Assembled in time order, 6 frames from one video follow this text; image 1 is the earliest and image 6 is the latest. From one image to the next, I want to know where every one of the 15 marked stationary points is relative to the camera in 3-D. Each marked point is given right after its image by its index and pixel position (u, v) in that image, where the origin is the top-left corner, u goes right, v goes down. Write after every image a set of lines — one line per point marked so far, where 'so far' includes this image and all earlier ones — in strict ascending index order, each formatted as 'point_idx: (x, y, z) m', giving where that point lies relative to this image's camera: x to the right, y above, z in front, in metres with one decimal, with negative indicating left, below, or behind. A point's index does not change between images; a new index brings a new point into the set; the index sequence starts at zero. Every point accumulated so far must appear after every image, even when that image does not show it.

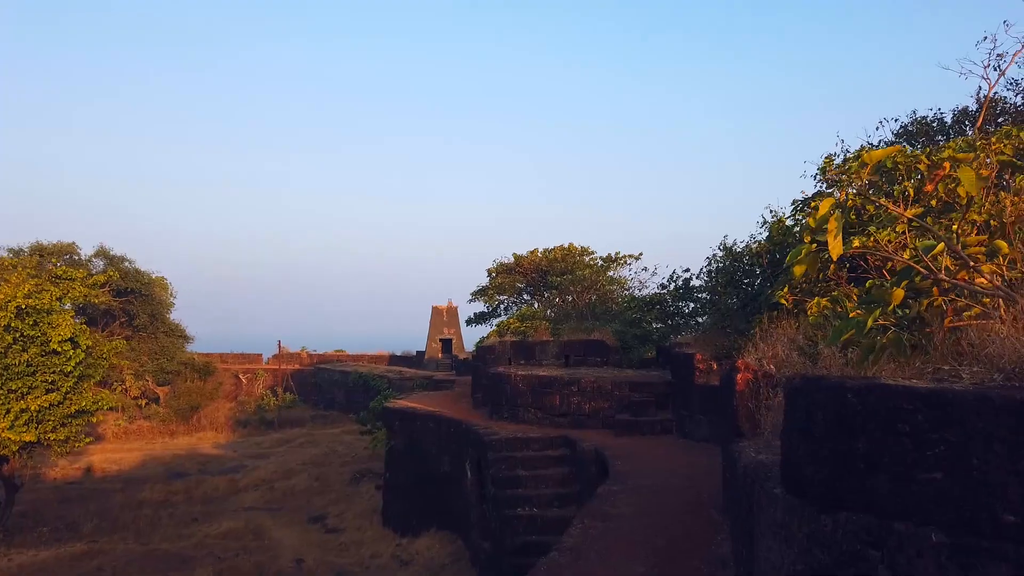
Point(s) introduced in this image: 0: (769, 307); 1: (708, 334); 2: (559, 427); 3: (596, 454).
0: (+3.1, -0.2, +9.5) m
1: (+3.0, -0.7, +11.8) m
2: (+0.7, -2.1, +11.9) m
3: (+1.1, -2.3, +10.4) m
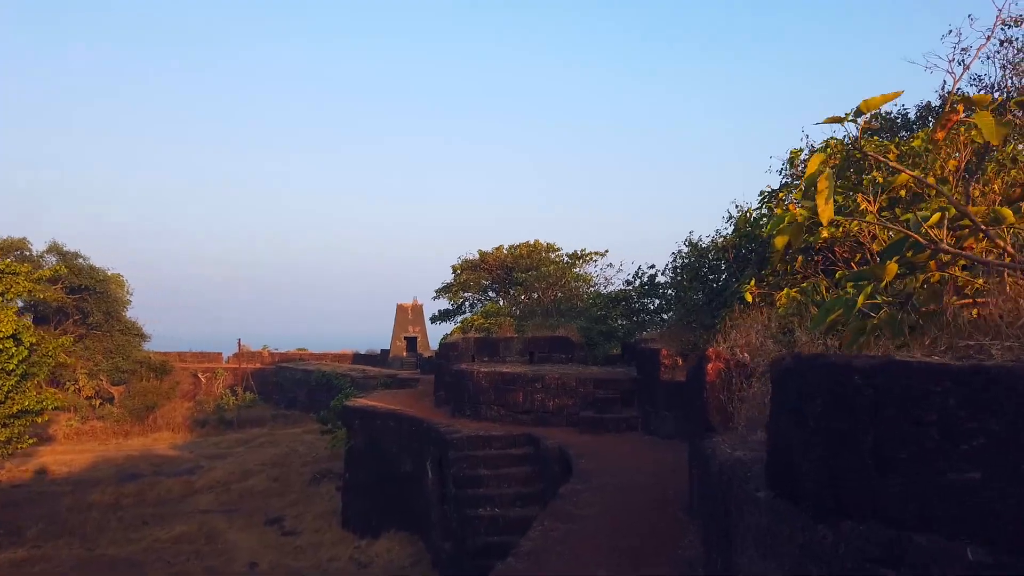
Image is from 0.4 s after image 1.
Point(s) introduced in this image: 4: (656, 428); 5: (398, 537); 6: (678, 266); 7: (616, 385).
0: (+2.7, -0.2, +9.3) m
1: (+2.4, -0.6, +11.6) m
2: (+0.2, -2.1, +11.6) m
3: (+0.6, -2.2, +10.2) m
4: (+1.9, -1.9, +10.2) m
5: (-2.0, -4.3, +13.4) m
6: (+3.2, +0.4, +15.0) m
7: (+1.5, -1.4, +11.4) m
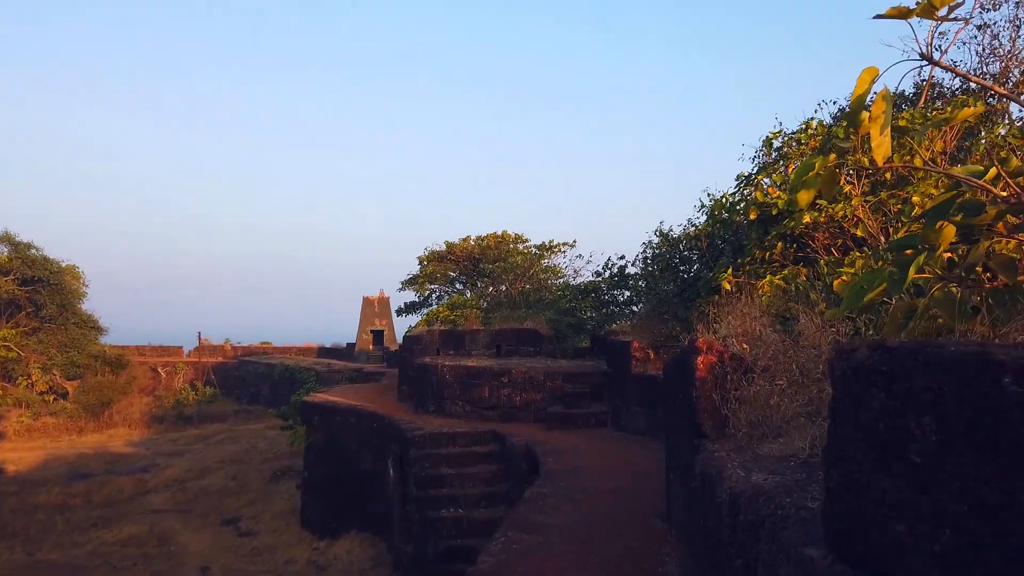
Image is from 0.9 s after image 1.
0: (+2.3, 0.0, +8.9) m
1: (+1.9, -0.5, +11.2) m
2: (-0.4, -1.9, +11.1) m
3: (+0.2, -2.0, +9.7) m
4: (+1.5, -1.7, +9.8) m
5: (-2.6, -4.2, +12.8) m
6: (+2.6, +0.6, +14.7) m
7: (+1.0, -1.3, +11.0) m
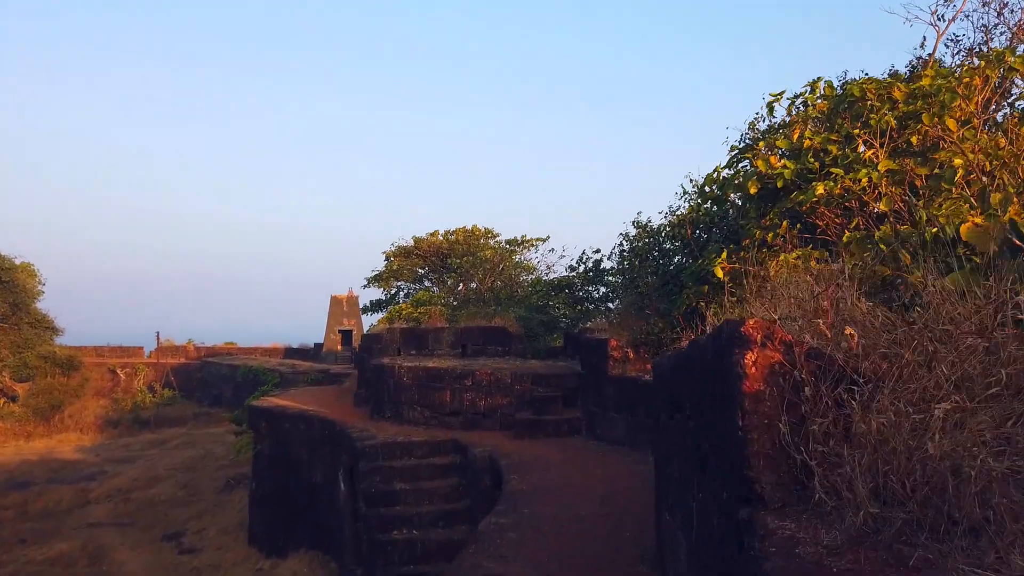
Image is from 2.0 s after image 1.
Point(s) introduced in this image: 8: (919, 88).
0: (+1.9, +0.1, +7.9) m
1: (+1.5, -0.4, +10.1) m
2: (-0.8, -1.8, +10.0) m
3: (-0.2, -1.9, +8.6) m
4: (+1.0, -1.6, +8.7) m
5: (-3.1, -4.1, +11.6) m
6: (+2.0, +0.7, +13.6) m
7: (+0.6, -1.2, +9.9) m
8: (+2.9, +1.4, +5.5) m
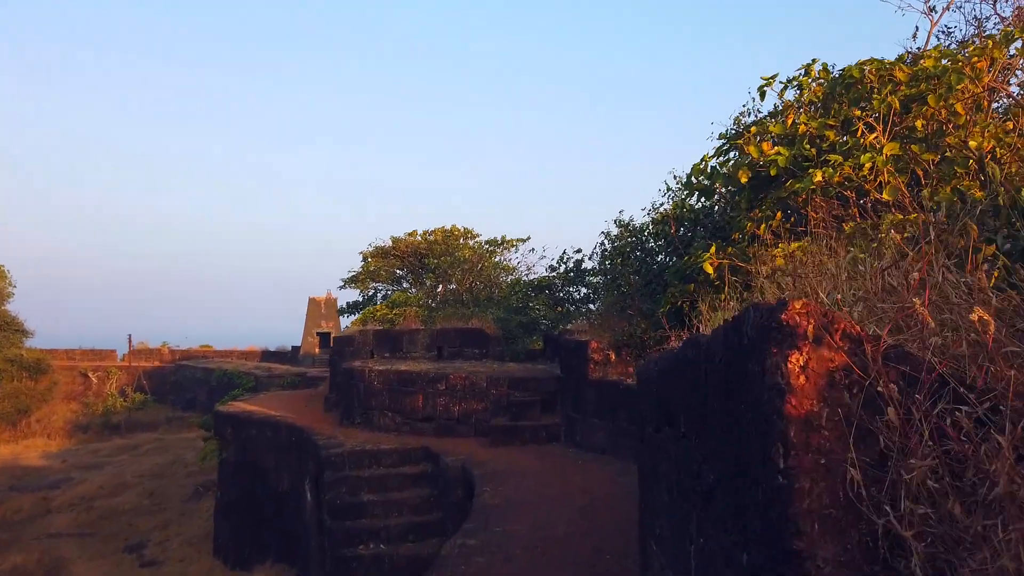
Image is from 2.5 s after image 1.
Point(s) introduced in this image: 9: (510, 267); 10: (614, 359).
0: (+1.6, +0.1, +7.4) m
1: (+1.2, -0.4, +9.7) m
2: (-1.1, -1.8, +9.5) m
3: (-0.5, -1.9, +8.1) m
4: (+0.8, -1.6, +8.2) m
5: (-3.4, -4.1, +11.0) m
6: (+1.6, +0.7, +13.2) m
7: (+0.3, -1.2, +9.4) m
8: (+2.7, +1.4, +5.1) m
9: (-0.1, +0.5, +18.8) m
10: (+1.1, -0.8, +8.2) m
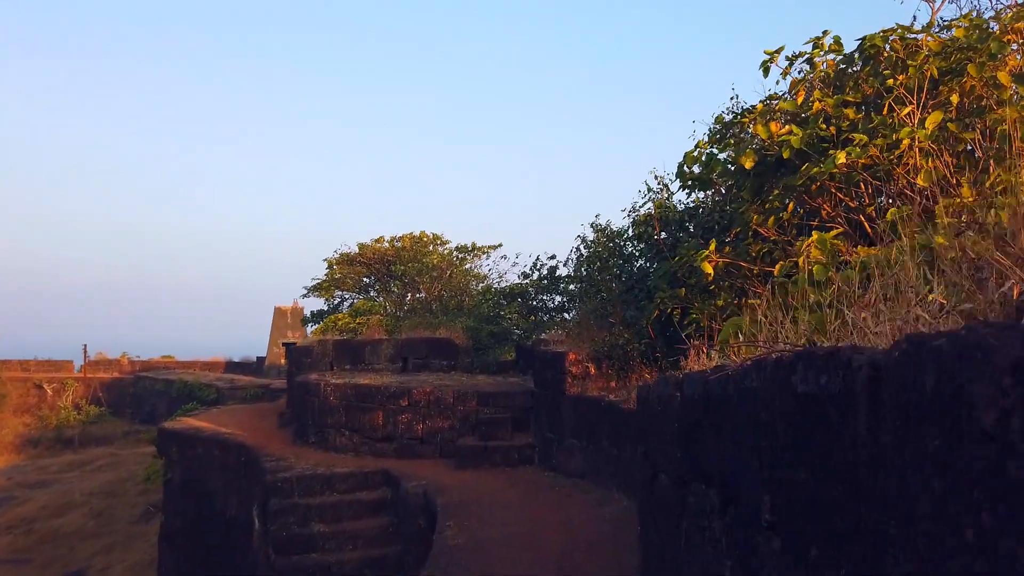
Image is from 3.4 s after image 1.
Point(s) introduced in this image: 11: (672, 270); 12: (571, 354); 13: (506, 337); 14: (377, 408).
0: (+1.3, 0.0, +6.7) m
1: (+0.8, -0.5, +8.9) m
2: (-1.5, -1.9, +8.6) m
3: (-0.8, -2.0, +7.2) m
4: (+0.5, -1.7, +7.4) m
5: (-3.8, -4.2, +10.0) m
6: (+1.2, +0.5, +12.4) m
7: (-0.1, -1.3, +8.6) m
8: (+2.5, +1.4, +4.4) m
9: (-0.7, +0.3, +17.9) m
10: (+0.8, -0.8, +7.4) m
11: (+1.4, +0.2, +6.5) m
12: (+0.6, -0.6, +7.3) m
13: (-0.1, -0.9, +14.0) m
14: (-1.5, -1.4, +8.7) m
